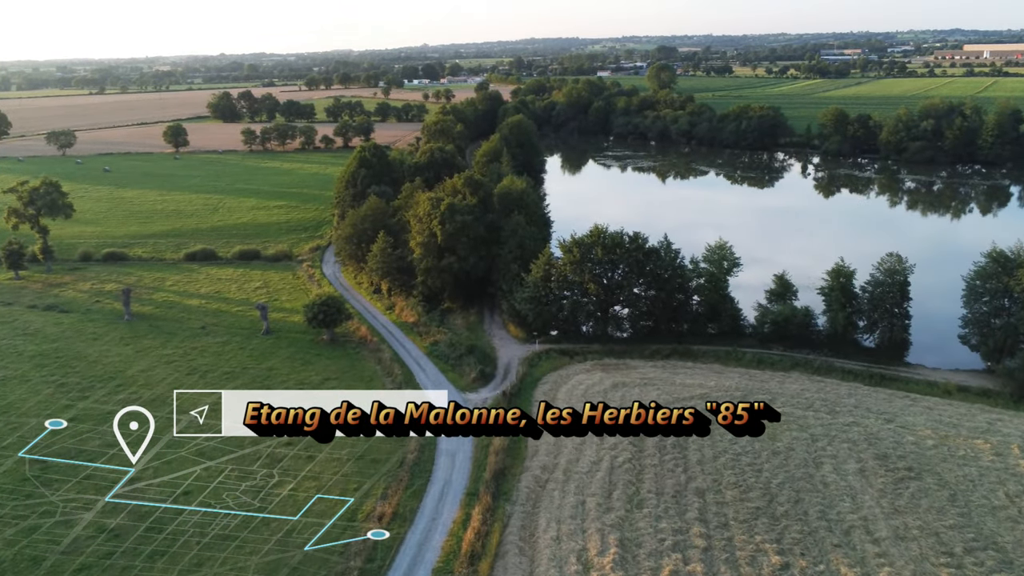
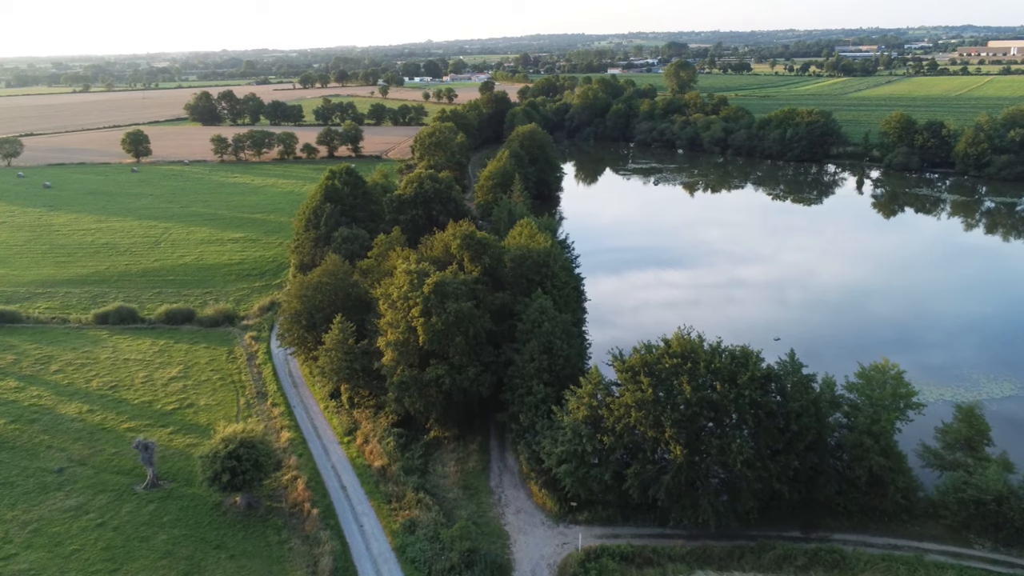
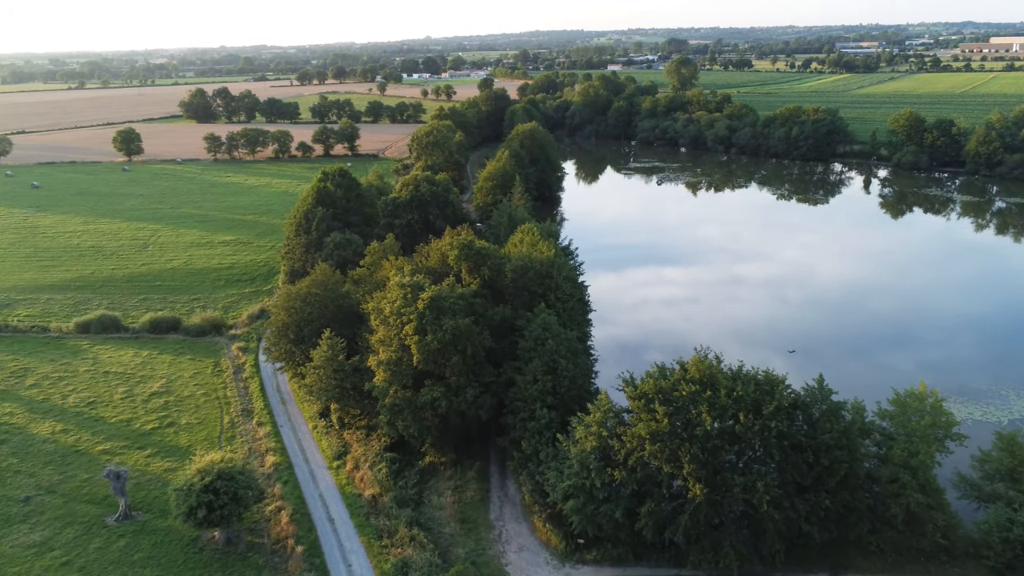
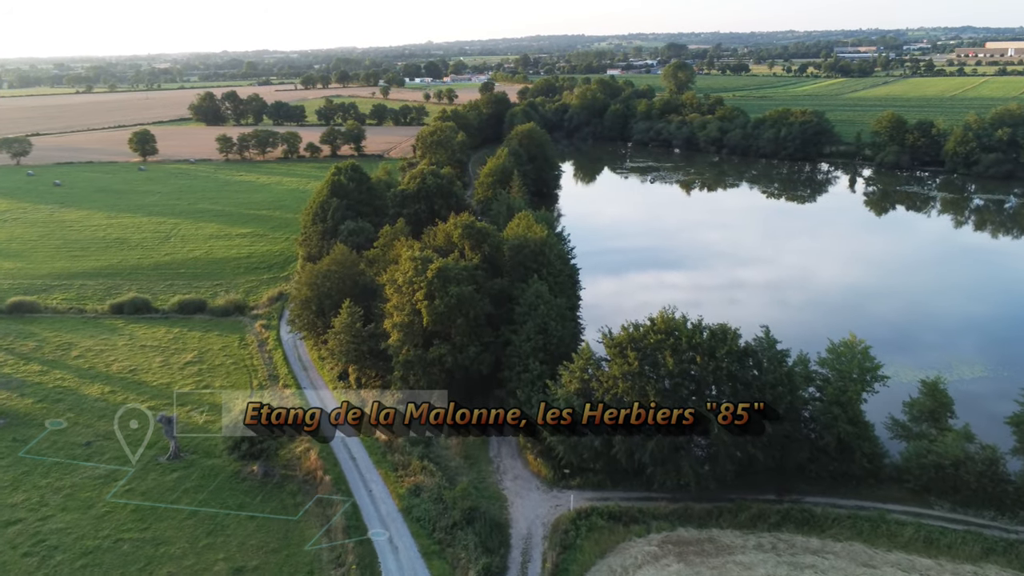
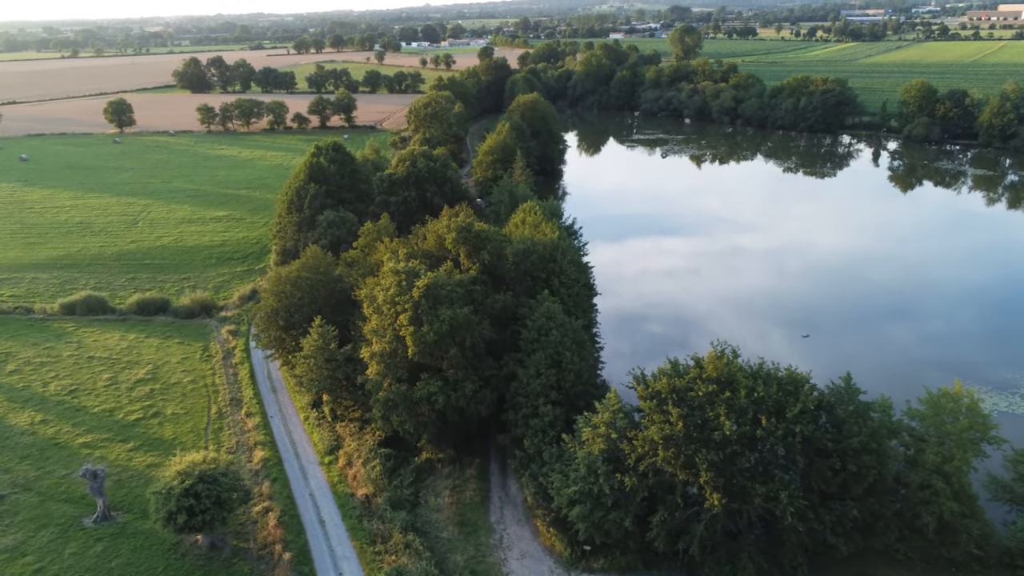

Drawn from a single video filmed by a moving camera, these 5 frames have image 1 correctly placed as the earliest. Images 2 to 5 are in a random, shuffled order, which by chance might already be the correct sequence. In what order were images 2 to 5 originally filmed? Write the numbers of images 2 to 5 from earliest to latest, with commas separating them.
4, 2, 3, 5
